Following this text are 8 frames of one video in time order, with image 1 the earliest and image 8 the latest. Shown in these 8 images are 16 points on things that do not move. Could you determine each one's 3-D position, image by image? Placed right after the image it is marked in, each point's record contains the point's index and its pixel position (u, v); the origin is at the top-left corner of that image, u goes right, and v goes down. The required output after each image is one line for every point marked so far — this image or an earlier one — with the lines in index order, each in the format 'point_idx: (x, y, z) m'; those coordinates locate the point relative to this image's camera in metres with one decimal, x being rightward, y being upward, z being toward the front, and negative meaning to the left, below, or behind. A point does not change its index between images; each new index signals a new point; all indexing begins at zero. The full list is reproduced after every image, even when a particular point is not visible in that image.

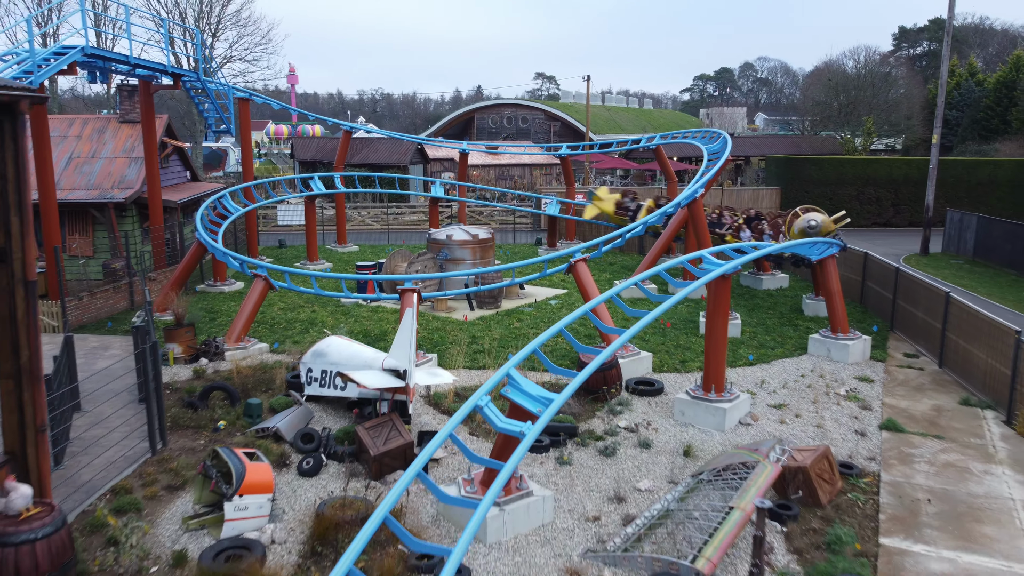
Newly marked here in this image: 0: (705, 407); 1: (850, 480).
0: (+2.8, -1.7, +9.5) m
1: (+4.3, -2.4, +8.3) m
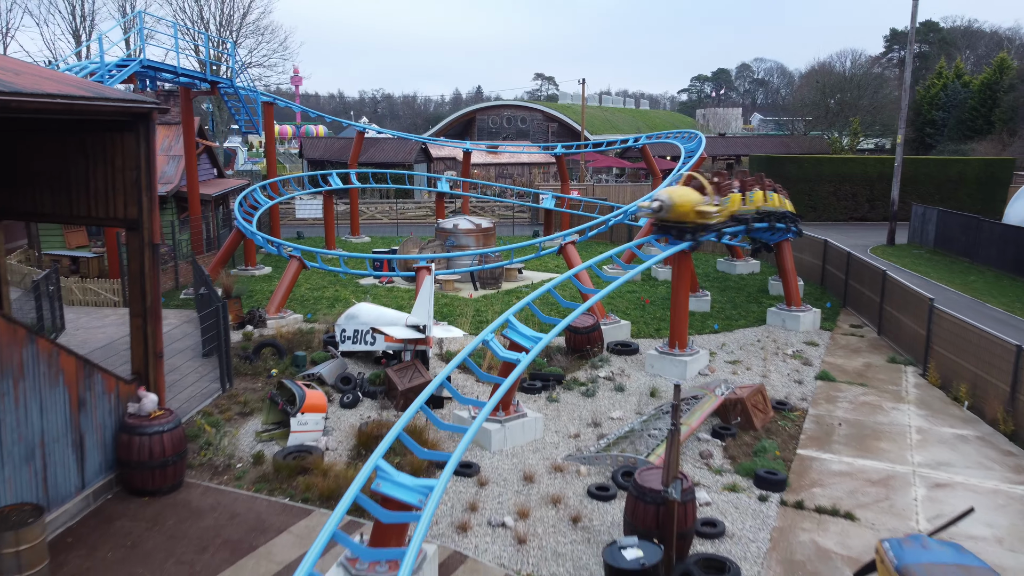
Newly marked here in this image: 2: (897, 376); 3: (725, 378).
0: (+2.7, -1.3, +11.5) m
1: (+4.3, -2.0, +10.4) m
2: (+7.1, -1.6, +12.2) m
3: (+3.6, -1.5, +11.2) m
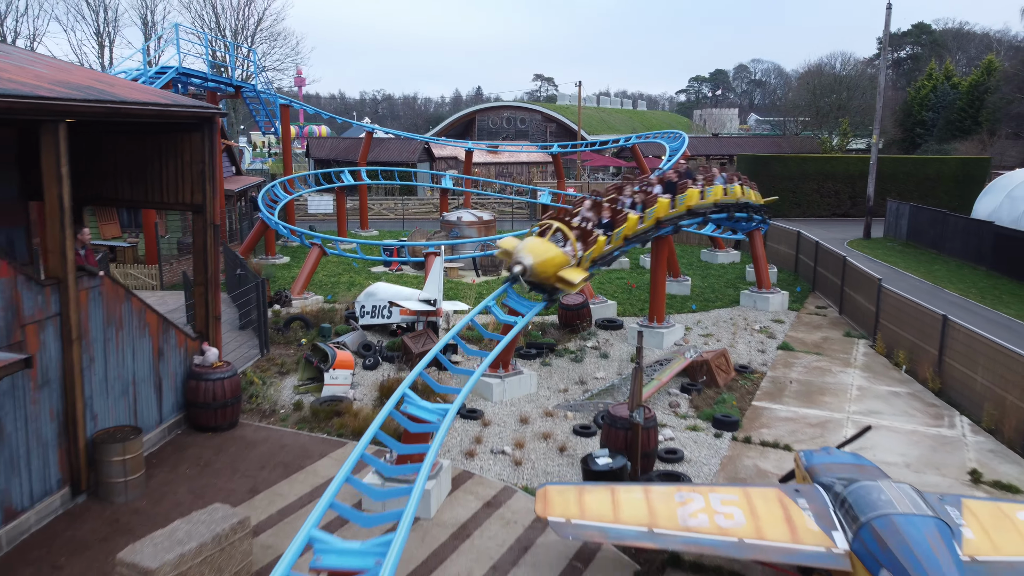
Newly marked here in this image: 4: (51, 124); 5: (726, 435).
0: (+2.7, -0.9, +13.2) m
1: (+4.2, -1.6, +12.1) m
2: (+7.1, -1.2, +13.9) m
3: (+3.6, -1.1, +12.9) m
4: (-4.8, +1.7, +6.9) m
5: (+3.1, -2.2, +9.7) m
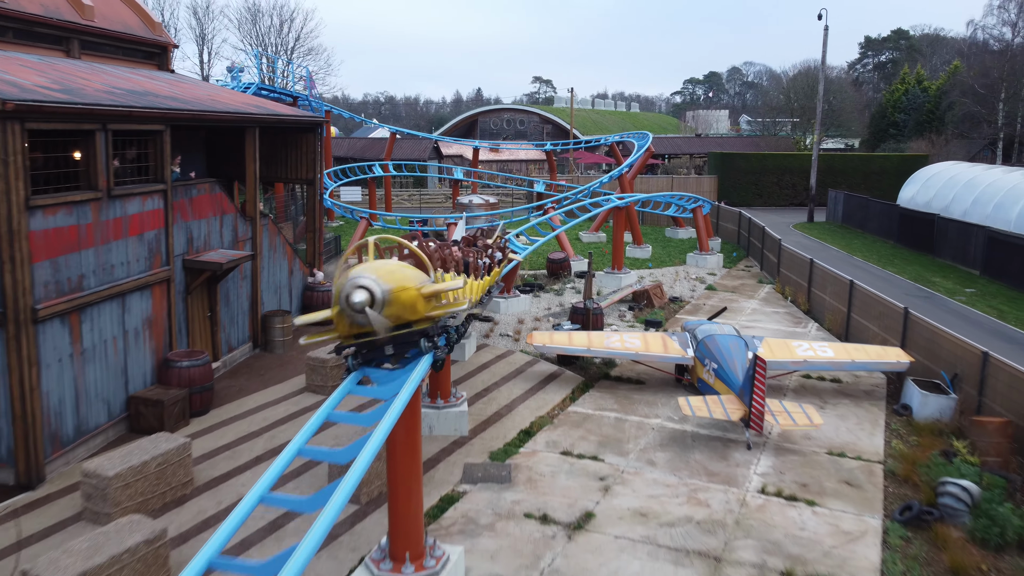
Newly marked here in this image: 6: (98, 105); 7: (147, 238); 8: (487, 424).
0: (+2.7, +0.3, +18.4) m
1: (+4.3, -0.4, +17.3) m
2: (+7.1, 0.0, +19.1) m
3: (+3.6, +0.1, +18.1) m
4: (-4.8, +2.9, +12.1) m
5: (+3.1, -0.9, +14.9) m
6: (-5.1, +2.3, +8.3) m
7: (-5.2, +0.7, +9.6) m
8: (-0.4, -2.1, +10.1) m
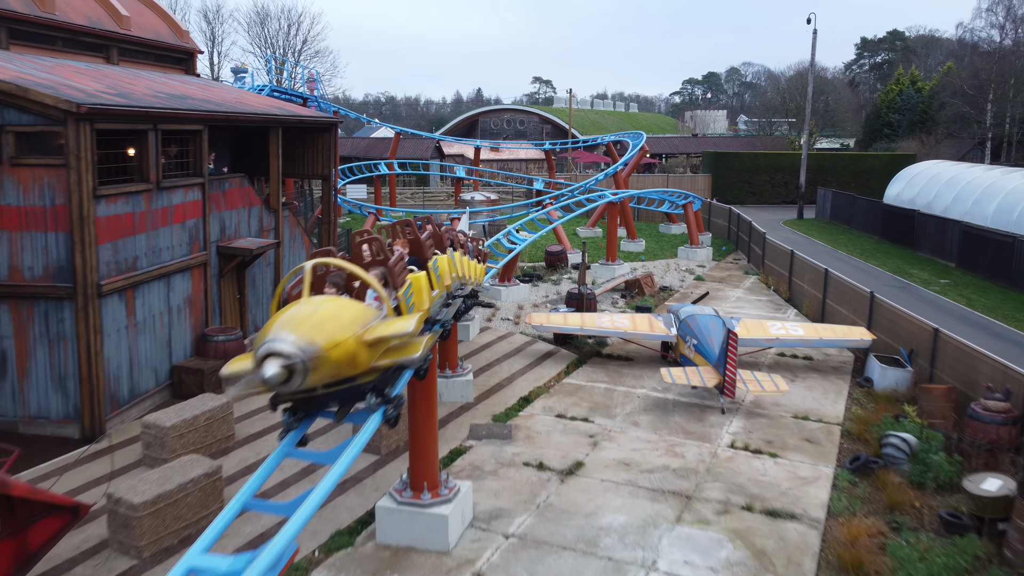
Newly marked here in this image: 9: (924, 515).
0: (+2.7, +0.6, +19.6) m
1: (+4.3, -0.1, +18.5) m
2: (+7.1, +0.3, +20.3) m
3: (+3.6, +0.4, +19.3) m
4: (-4.8, +3.2, +13.2) m
5: (+3.1, -0.7, +16.1) m
6: (-5.1, +2.6, +9.5) m
7: (-5.2, +1.0, +10.7) m
8: (-0.4, -1.8, +11.3) m
9: (+4.9, -2.7, +7.9) m
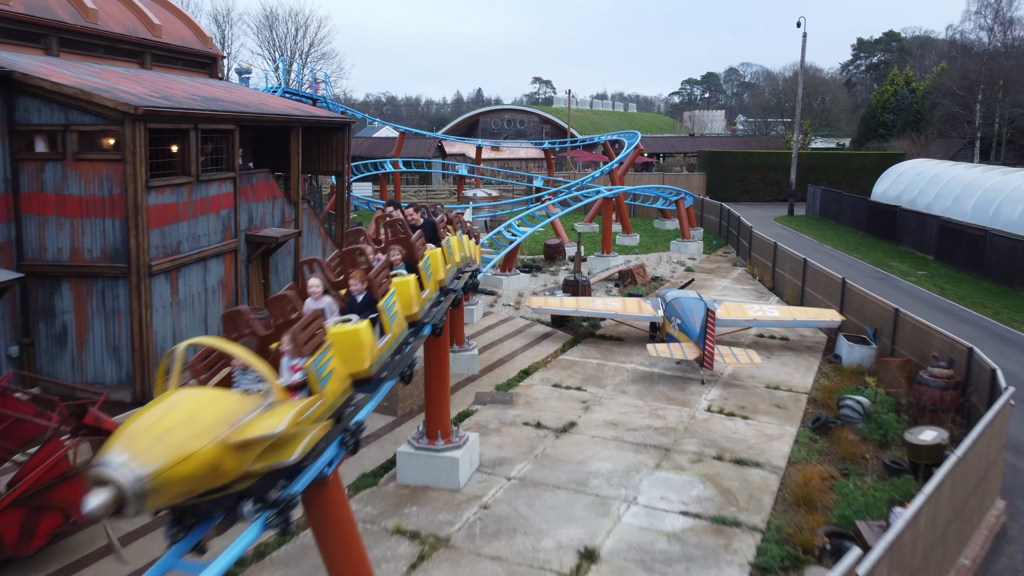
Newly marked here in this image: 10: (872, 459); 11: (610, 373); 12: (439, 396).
0: (+2.8, +0.9, +20.8) m
1: (+4.3, +0.2, +19.7) m
2: (+7.1, +0.6, +21.5) m
3: (+3.6, +0.7, +20.5) m
4: (-4.7, +3.5, +14.4) m
5: (+3.2, -0.4, +17.3) m
6: (-5.1, +2.9, +10.6) m
7: (-5.2, +1.3, +11.9) m
8: (-0.4, -1.5, +12.5) m
9: (+4.9, -2.4, +9.1) m
10: (+5.0, -2.4, +9.2) m
11: (+1.8, -1.6, +12.3) m
12: (-0.9, -1.3, +8.0) m
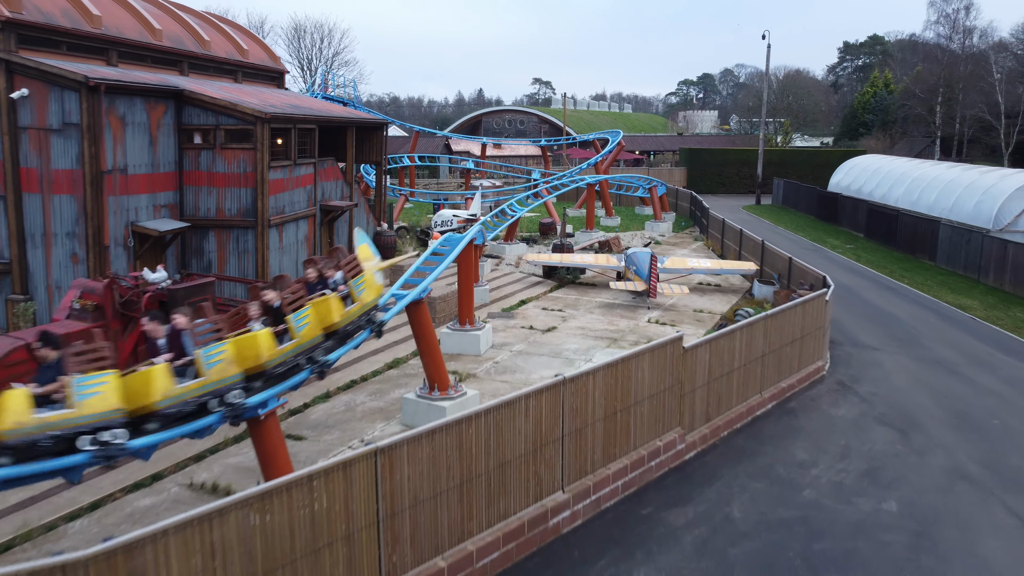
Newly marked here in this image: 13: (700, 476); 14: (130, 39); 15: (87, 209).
0: (+2.8, +2.1, +25.6) m
1: (+4.3, +1.4, +24.5) m
2: (+7.1, +1.8, +26.3) m
3: (+3.7, +1.9, +25.3) m
4: (-4.7, +4.7, +19.3) m
5: (+3.2, +0.8, +22.1) m
6: (-5.1, +4.1, +15.5) m
7: (-5.2, +2.5, +16.8) m
8: (-0.3, -0.3, +17.3) m
9: (+5.0, -1.2, +13.9) m
10: (+5.0, -1.2, +14.0) m
11: (+1.8, -0.4, +17.1) m
12: (-0.9, -0.1, +12.8) m
13: (+2.6, -2.6, +9.2) m
14: (-8.6, +5.6, +15.0) m
15: (-7.9, +1.5, +12.3) m
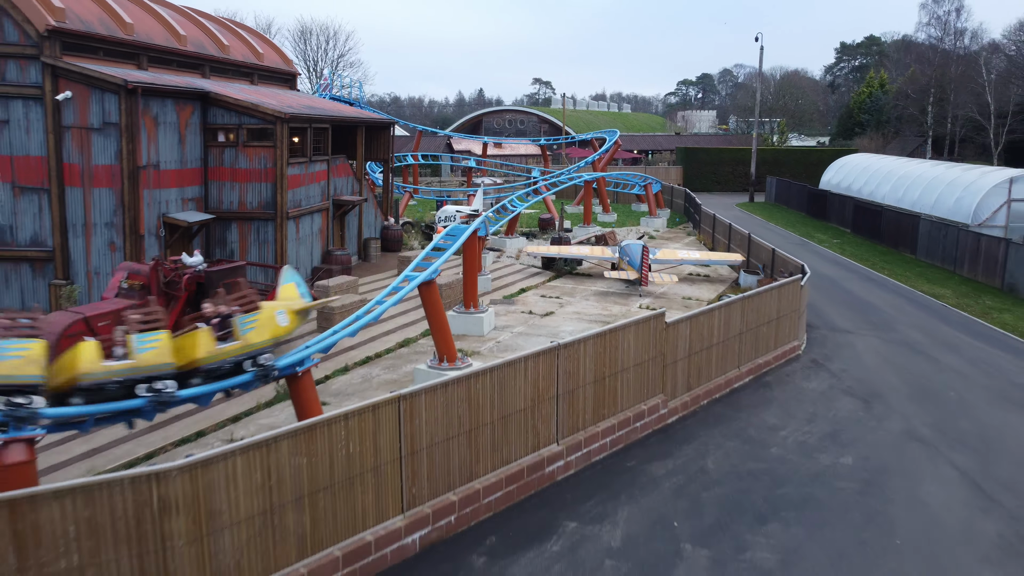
0: (+2.8, +2.4, +26.8) m
1: (+4.3, +1.7, +25.6) m
2: (+7.1, +2.0, +27.4) m
3: (+3.7, +2.2, +26.4) m
4: (-4.7, +4.9, +20.4) m
5: (+3.2, +1.1, +23.2) m
6: (-5.1, +4.4, +16.6) m
7: (-5.2, +2.8, +17.9) m
8: (-0.3, 0.0, +18.5) m
9: (+5.0, -0.9, +15.1) m
10: (+5.0, -0.9, +15.2) m
11: (+1.9, -0.1, +18.2) m
12: (-0.8, +0.2, +14.0) m
13: (+2.6, -2.3, +10.4) m
14: (-8.6, +5.9, +16.1) m
15: (-7.9, +1.8, +13.5) m
